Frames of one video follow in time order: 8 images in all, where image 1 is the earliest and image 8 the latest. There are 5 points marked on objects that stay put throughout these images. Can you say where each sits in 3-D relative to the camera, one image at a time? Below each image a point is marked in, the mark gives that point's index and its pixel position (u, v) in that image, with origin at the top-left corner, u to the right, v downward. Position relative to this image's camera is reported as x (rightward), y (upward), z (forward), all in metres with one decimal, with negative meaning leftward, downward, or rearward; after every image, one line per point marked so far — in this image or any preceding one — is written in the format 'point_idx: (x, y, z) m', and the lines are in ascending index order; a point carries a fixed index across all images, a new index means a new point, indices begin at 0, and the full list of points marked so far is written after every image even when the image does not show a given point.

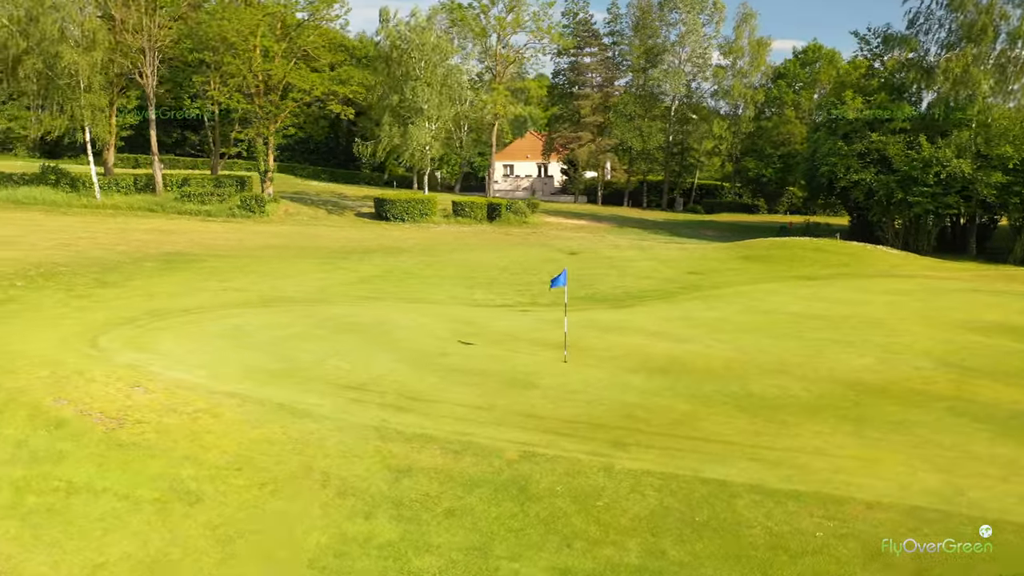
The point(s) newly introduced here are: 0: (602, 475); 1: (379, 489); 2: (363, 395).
0: (+1.1, -2.3, +10.1) m
1: (-1.6, -2.3, +9.5) m
2: (-2.4, -1.7, +12.8) m
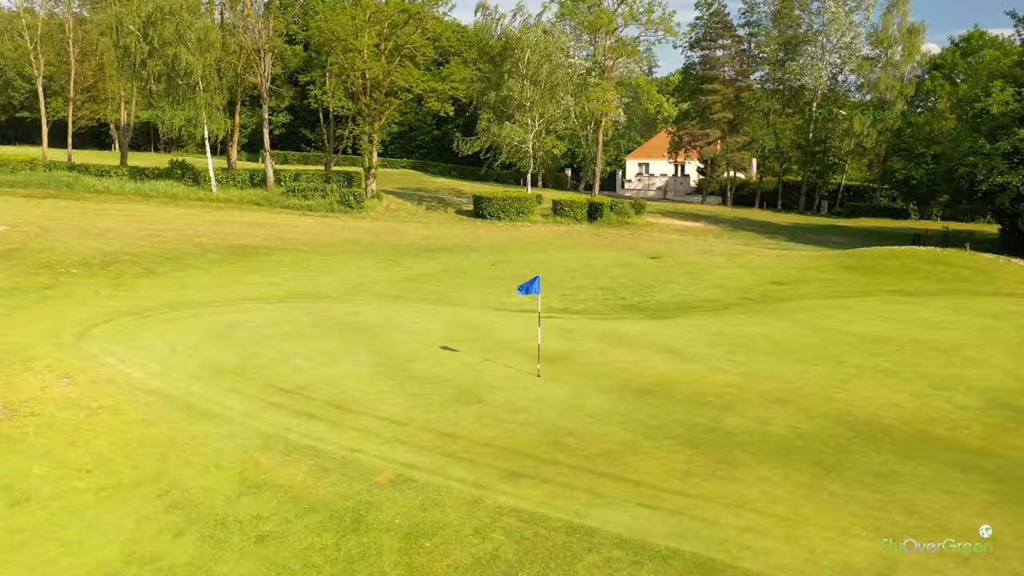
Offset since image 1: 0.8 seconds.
0: (-0.6, -2.5, +9.0) m
1: (-3.3, -2.4, +8.9) m
2: (-3.4, -1.7, +12.3) m
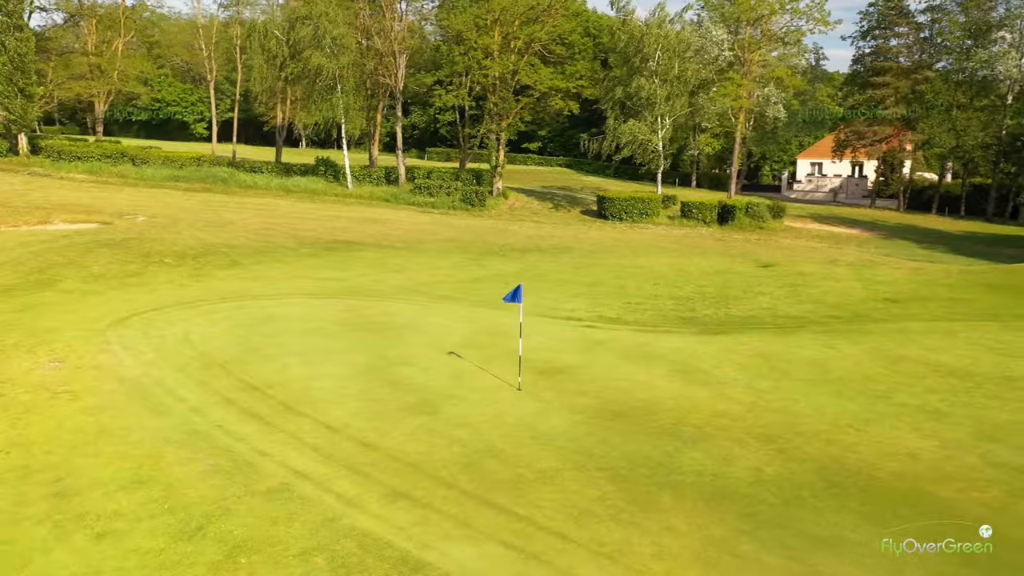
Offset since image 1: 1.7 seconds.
0: (-2.2, -2.6, +8.7) m
1: (-4.9, -2.4, +9.3) m
2: (-4.2, -1.7, +12.6) m
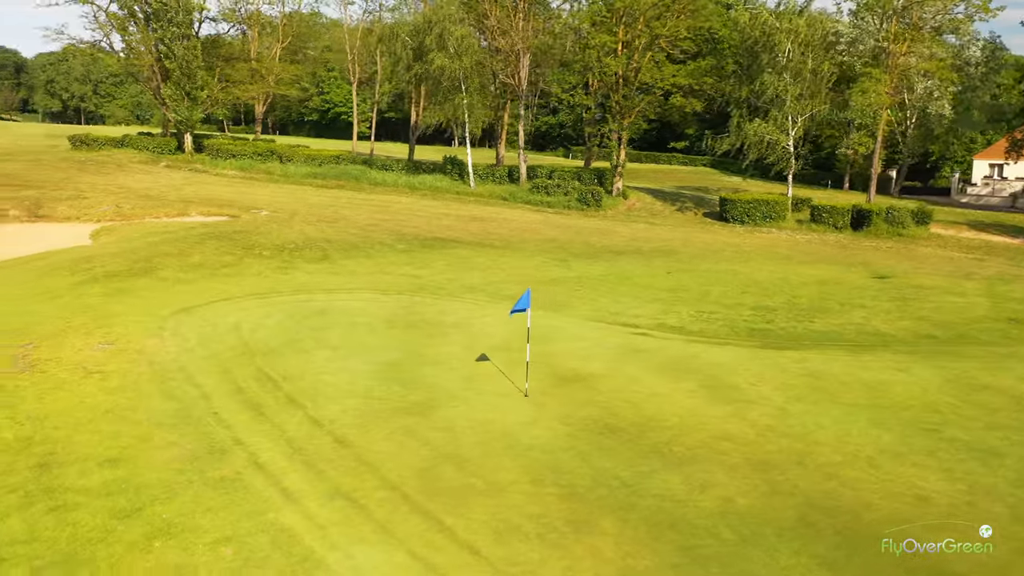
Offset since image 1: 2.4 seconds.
0: (-3.1, -2.5, +9.0) m
1: (-5.6, -2.3, +10.1) m
2: (-4.2, -1.6, +13.2) m
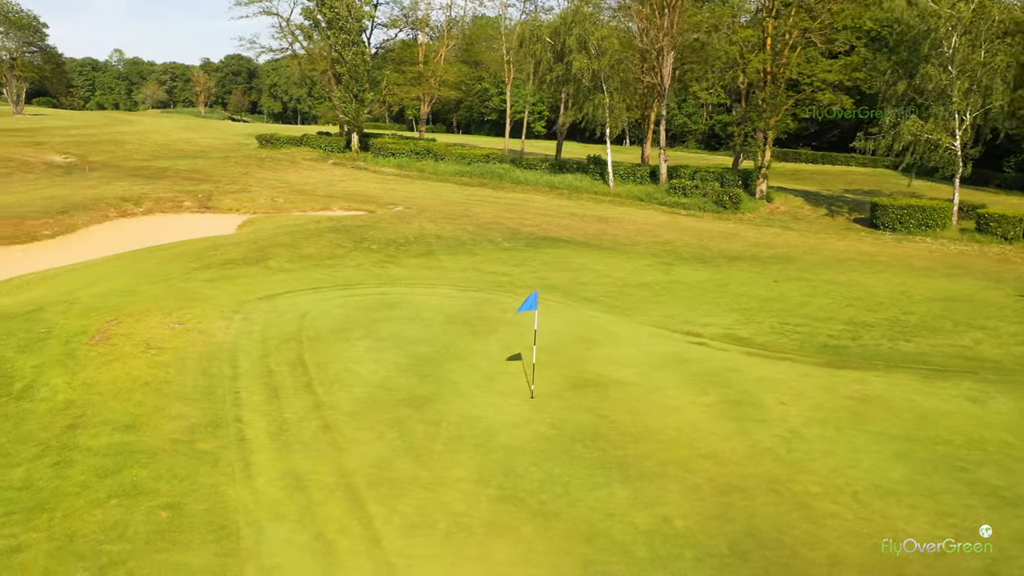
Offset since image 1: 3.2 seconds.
0: (-3.9, -2.4, +9.9) m
1: (-6.1, -2.0, +11.6) m
2: (-4.0, -1.4, +14.3) m
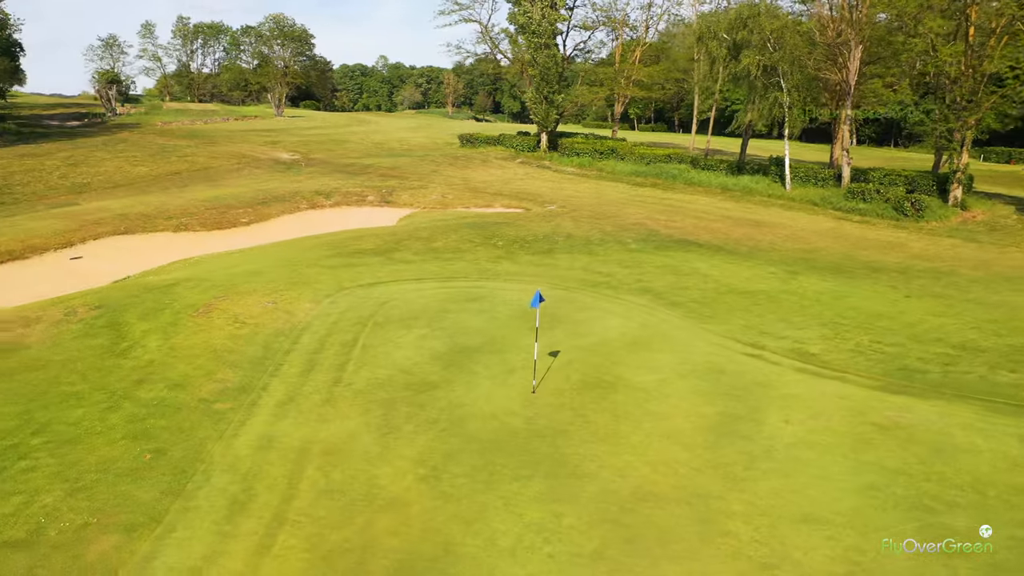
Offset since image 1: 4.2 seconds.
0: (-4.7, -2.1, +11.8) m
1: (-6.3, -1.7, +14.0) m
2: (-3.5, -1.2, +16.0) m
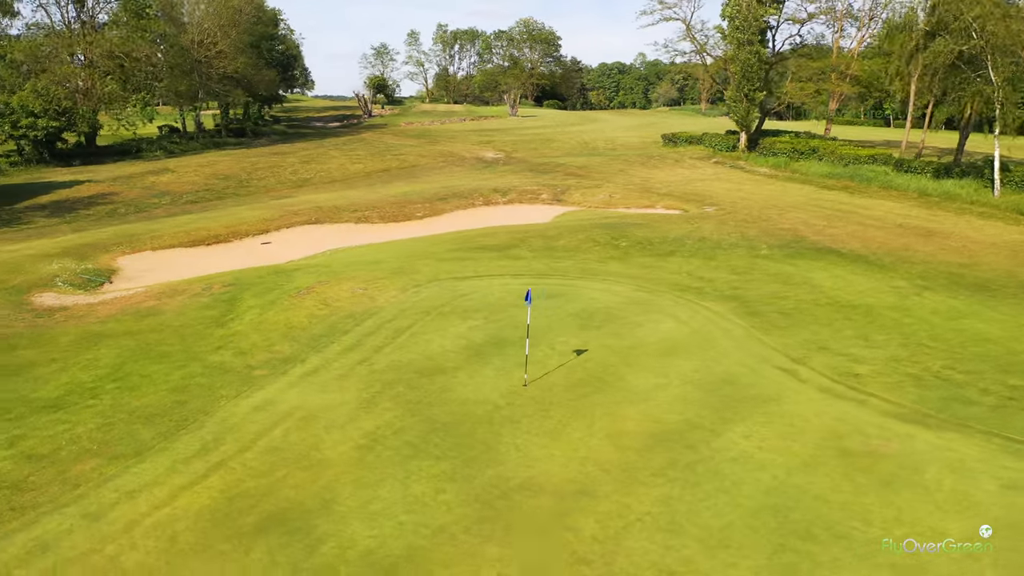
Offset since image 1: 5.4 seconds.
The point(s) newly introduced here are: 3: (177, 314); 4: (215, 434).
0: (-5.3, -1.8, +14.3) m
1: (-6.1, -1.3, +16.9) m
2: (-2.8, -1.0, +17.9) m
3: (-8.1, -0.6, +19.7) m
4: (-4.4, -2.3, +12.6) m
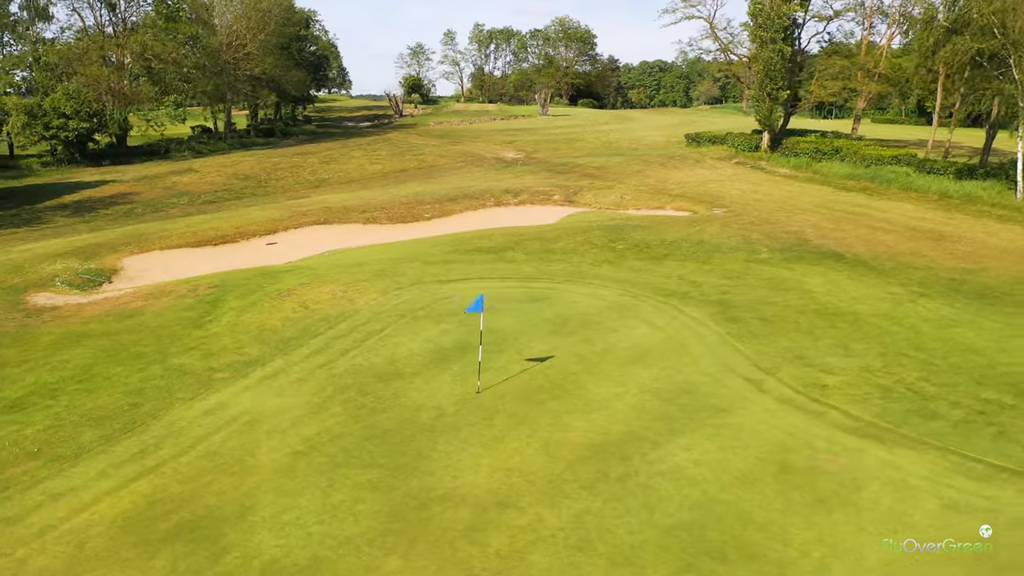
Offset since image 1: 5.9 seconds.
0: (-6.1, -1.9, +14.4) m
1: (-6.8, -1.3, +17.1) m
2: (-3.4, -1.1, +17.9) m
3: (-8.6, -0.7, +19.9) m
4: (-5.4, -2.3, +12.7) m
